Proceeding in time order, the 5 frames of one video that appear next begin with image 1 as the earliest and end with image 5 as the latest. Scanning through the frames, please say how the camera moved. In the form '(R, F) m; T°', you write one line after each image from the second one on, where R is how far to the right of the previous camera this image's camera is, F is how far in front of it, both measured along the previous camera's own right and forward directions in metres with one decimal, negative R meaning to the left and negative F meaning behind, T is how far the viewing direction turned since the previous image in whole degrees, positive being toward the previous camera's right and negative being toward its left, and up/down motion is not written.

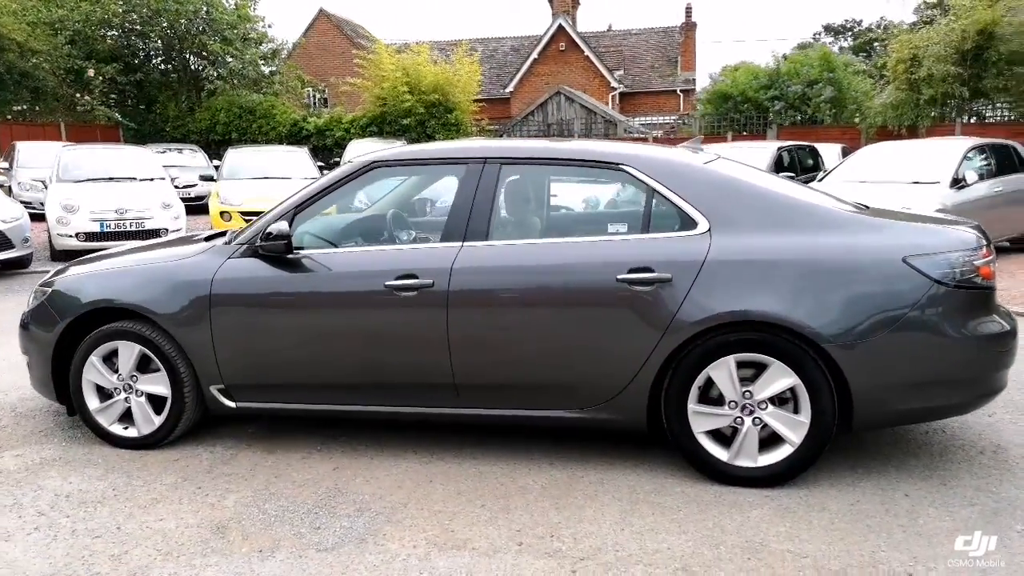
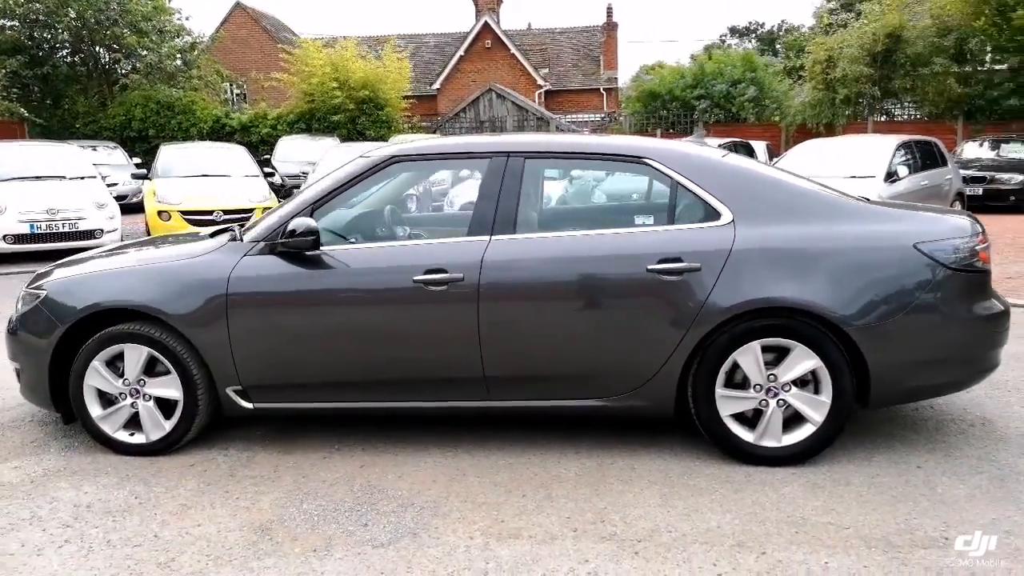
(-0.6, 0.0) m; +6°
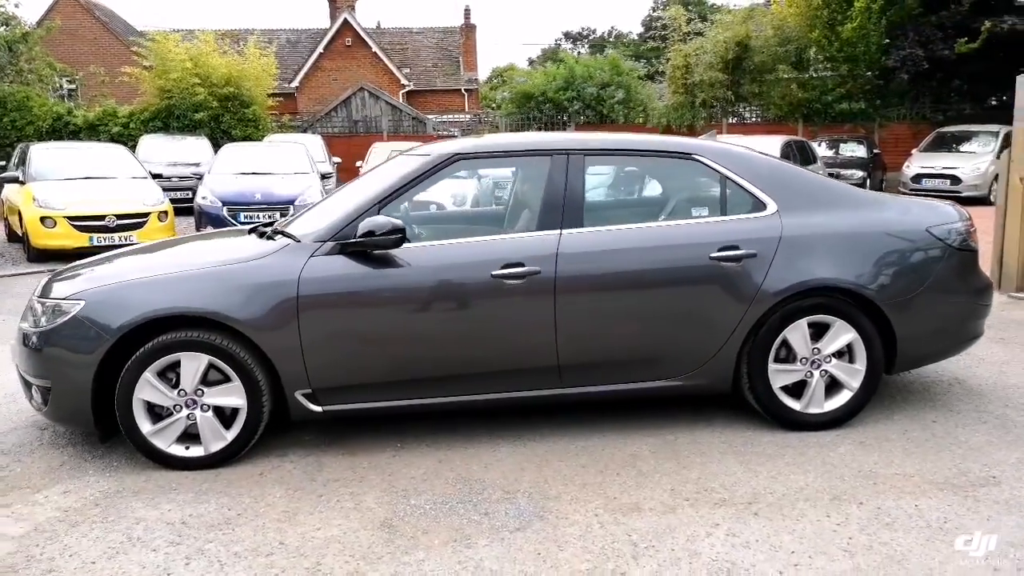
(-1.2, 0.0) m; +11°
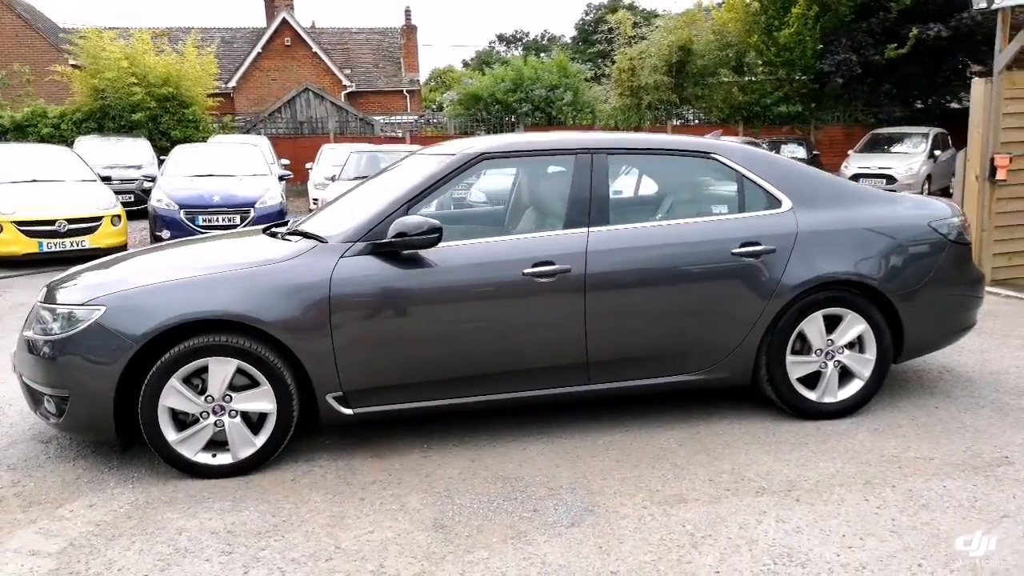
(-0.5, 0.0) m; +5°
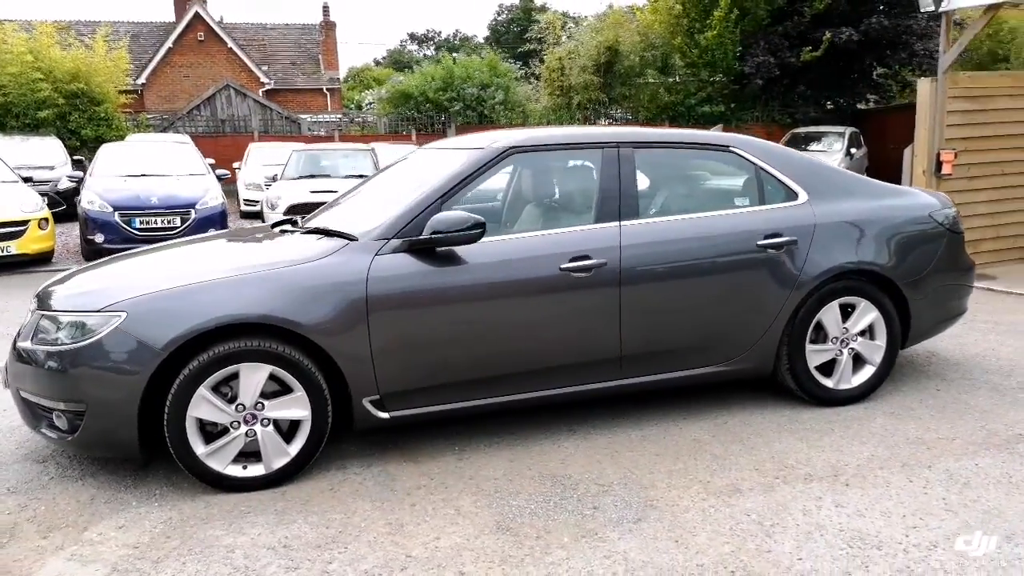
(-0.6, +0.1) m; +6°
